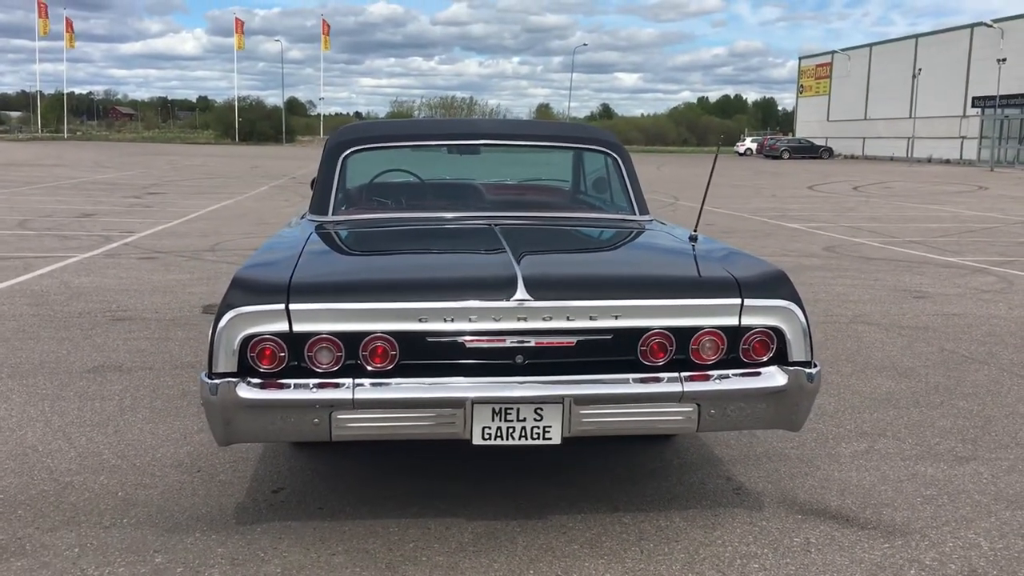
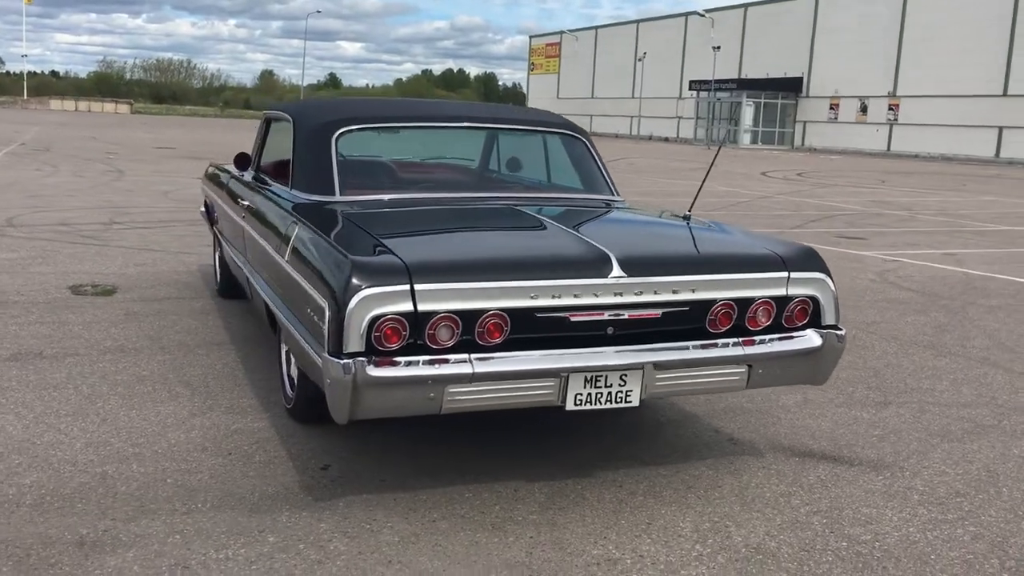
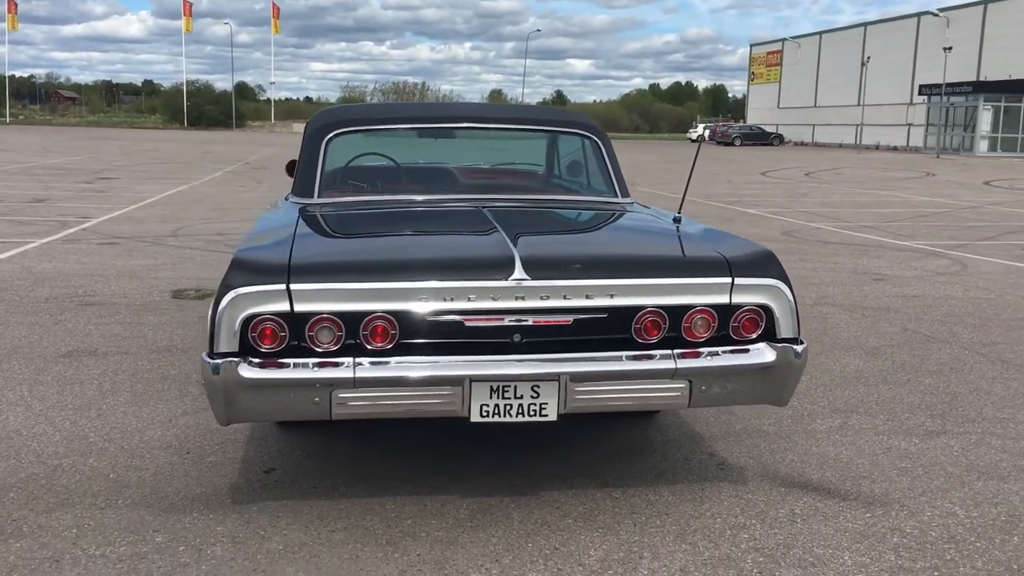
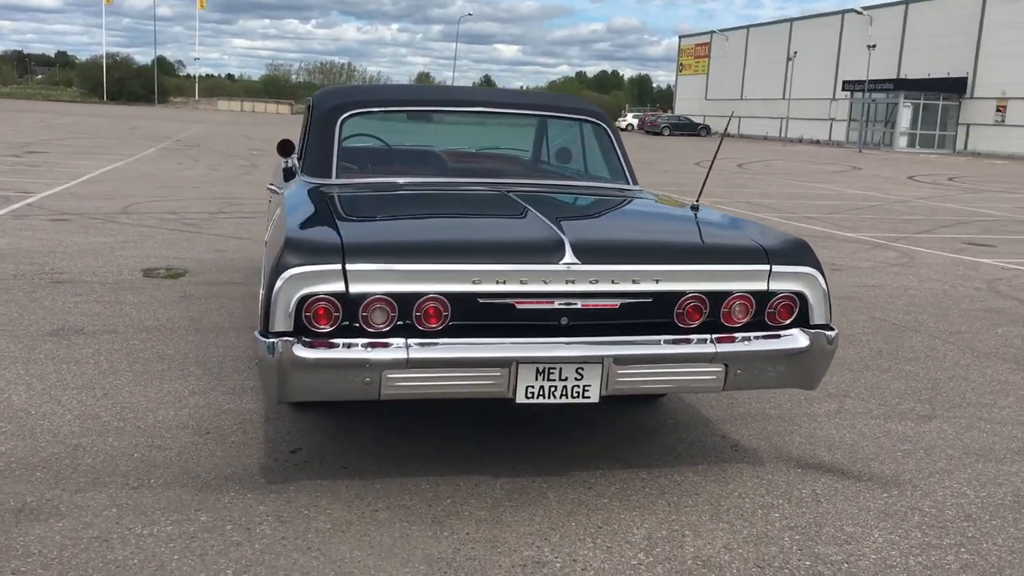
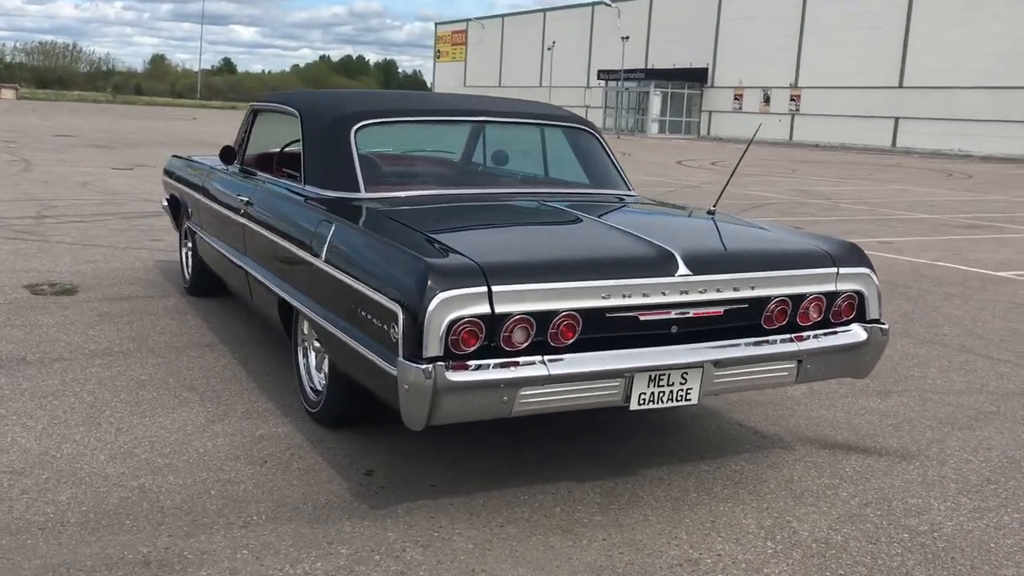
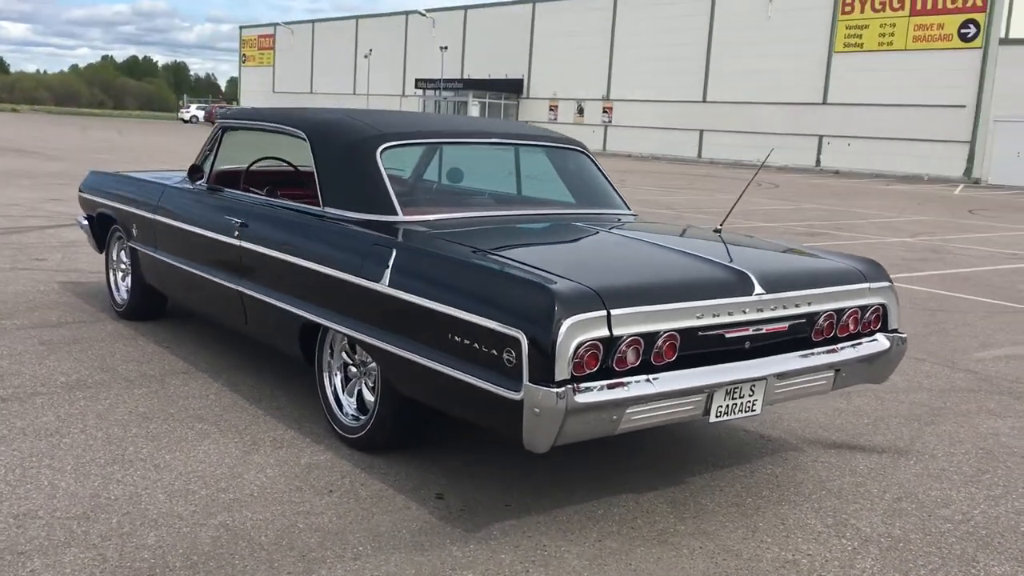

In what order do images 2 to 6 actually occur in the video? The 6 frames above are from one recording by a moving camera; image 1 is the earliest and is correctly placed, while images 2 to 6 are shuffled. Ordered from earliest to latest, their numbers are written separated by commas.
3, 4, 2, 5, 6
